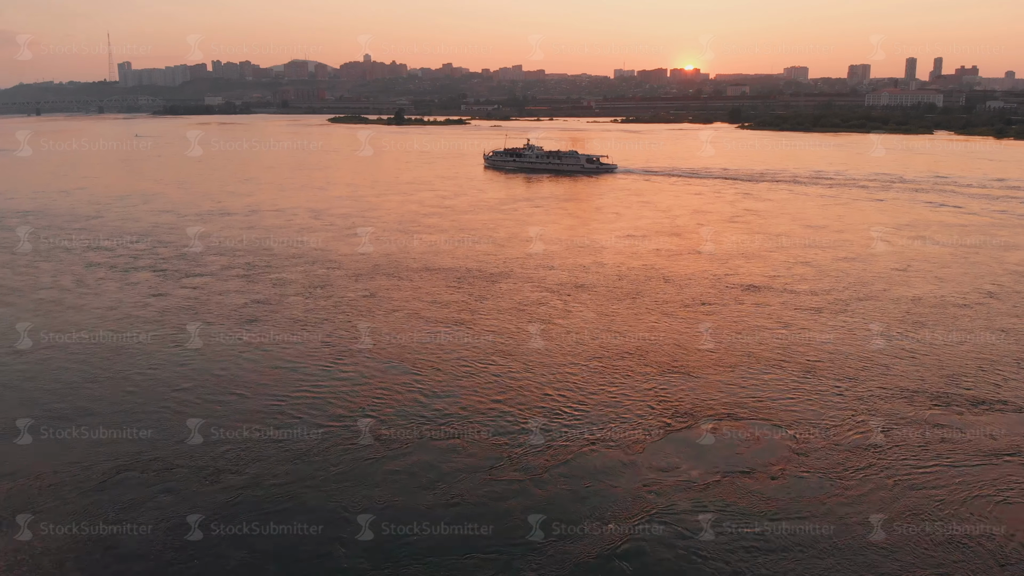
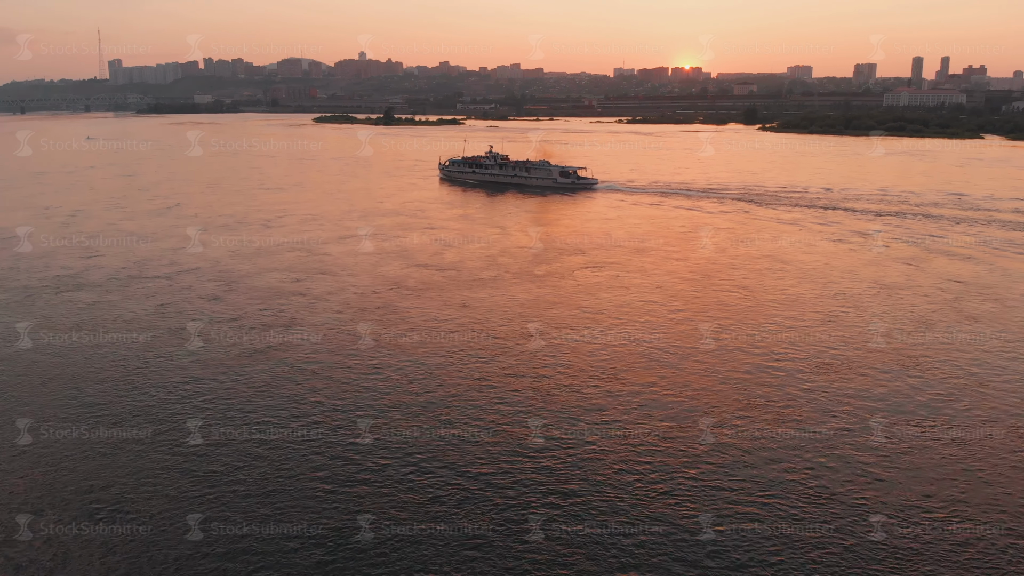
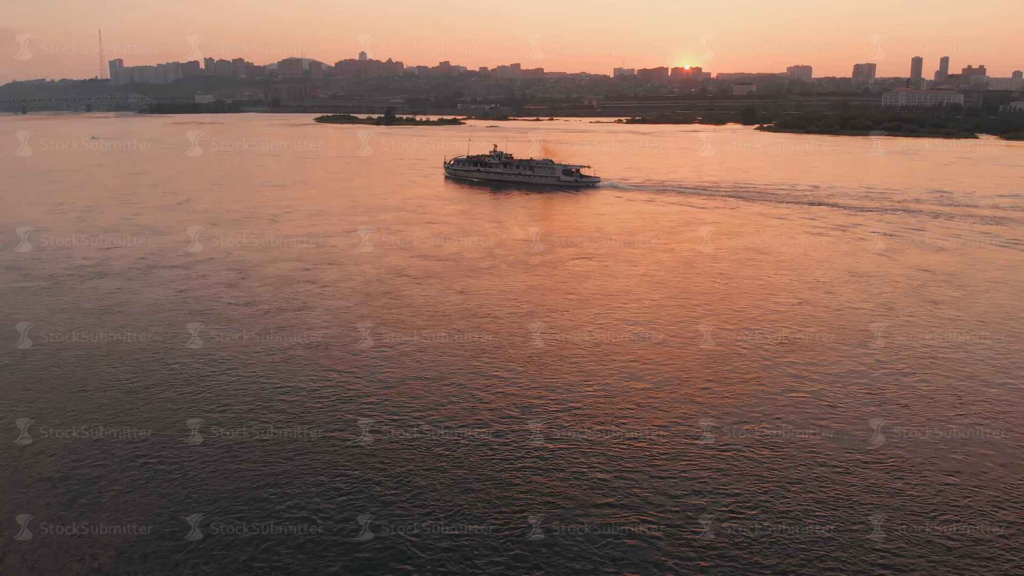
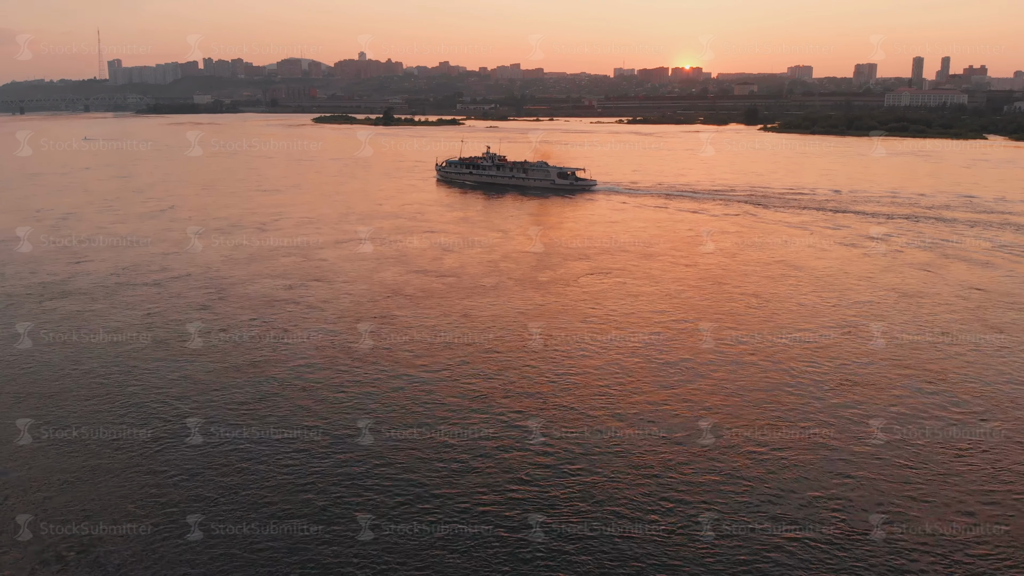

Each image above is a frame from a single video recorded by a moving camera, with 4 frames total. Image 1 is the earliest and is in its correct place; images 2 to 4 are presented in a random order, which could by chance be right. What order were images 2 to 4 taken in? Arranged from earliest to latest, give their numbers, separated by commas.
3, 2, 4
